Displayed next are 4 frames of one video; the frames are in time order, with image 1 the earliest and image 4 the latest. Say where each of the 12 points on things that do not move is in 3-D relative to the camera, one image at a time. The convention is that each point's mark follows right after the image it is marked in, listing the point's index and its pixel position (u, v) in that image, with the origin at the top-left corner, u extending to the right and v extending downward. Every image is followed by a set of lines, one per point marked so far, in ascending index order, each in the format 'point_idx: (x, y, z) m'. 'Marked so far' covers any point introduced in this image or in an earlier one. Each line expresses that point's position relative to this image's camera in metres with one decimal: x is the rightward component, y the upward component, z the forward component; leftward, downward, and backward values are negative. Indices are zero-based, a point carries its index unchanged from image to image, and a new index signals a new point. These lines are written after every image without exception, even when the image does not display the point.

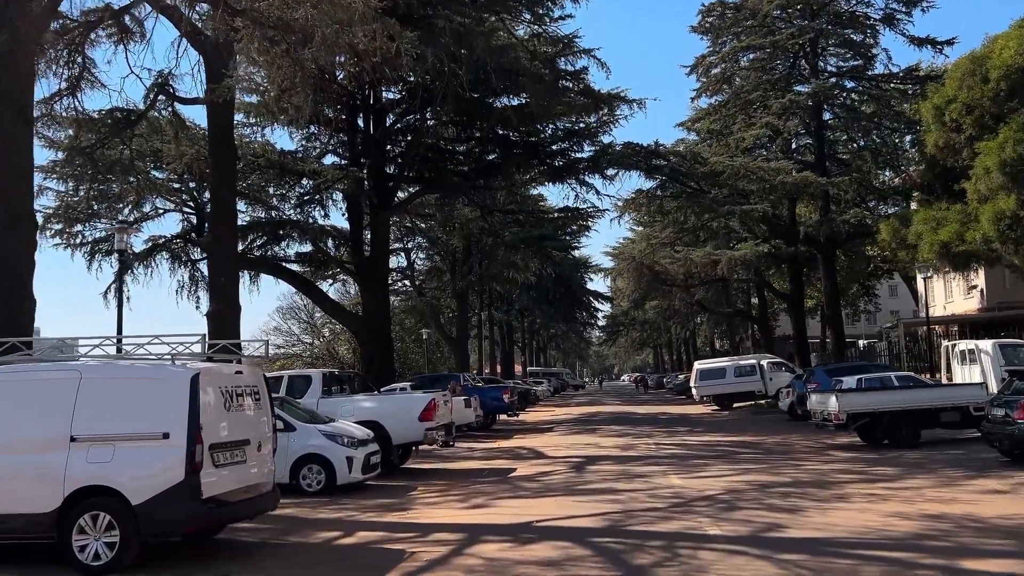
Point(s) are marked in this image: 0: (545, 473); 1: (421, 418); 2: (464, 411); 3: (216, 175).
0: (+0.5, -2.6, +12.0) m
1: (-1.3, -1.9, +12.3) m
2: (-1.1, -2.8, +19.6) m
3: (-6.1, +2.3, +17.6) m
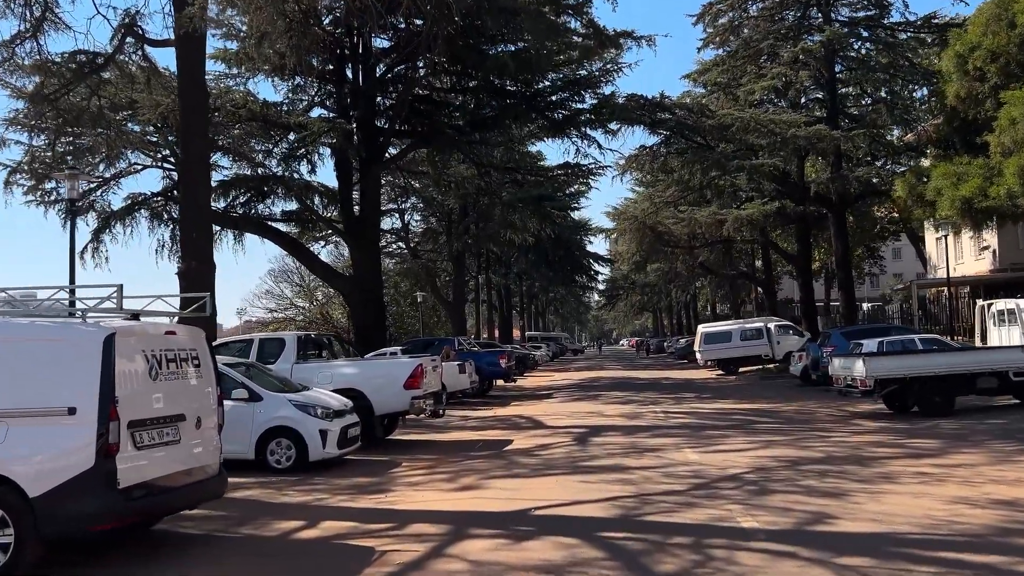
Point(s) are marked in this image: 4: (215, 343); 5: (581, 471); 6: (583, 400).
0: (+0.4, -2.0, +10.8) m
1: (-1.4, -1.3, +11.1) m
2: (-1.2, -1.9, +18.4) m
3: (-6.1, +3.1, +16.2) m
4: (-4.2, -0.7, +11.9) m
5: (+0.7, -1.9, +8.7) m
6: (+1.6, -2.5, +19.1) m
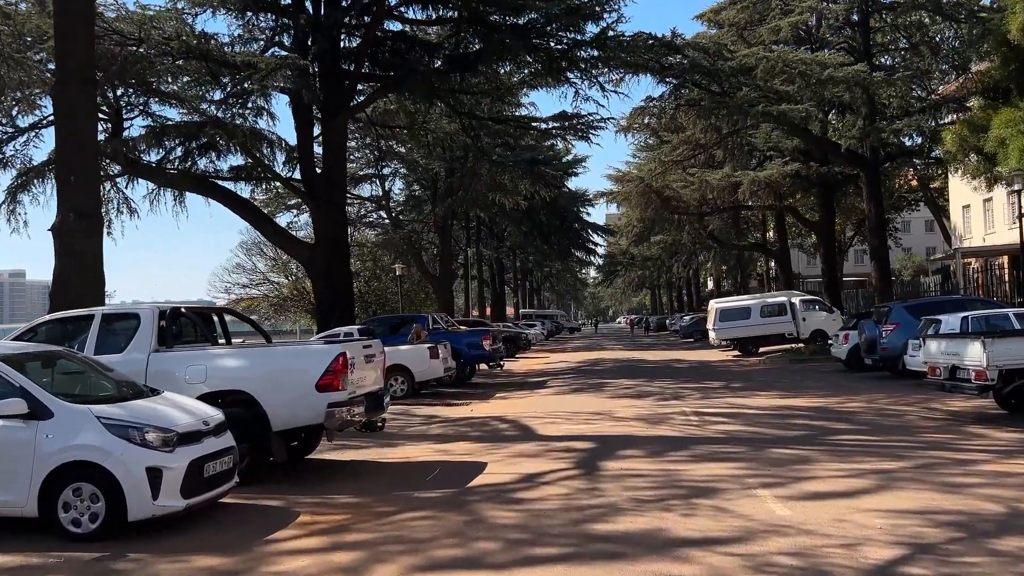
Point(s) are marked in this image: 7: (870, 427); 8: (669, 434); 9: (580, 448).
0: (+0.2, -1.6, +7.0) m
1: (-1.6, -0.8, +7.2) m
2: (-1.5, -1.3, +14.5) m
3: (-6.4, +3.7, +12.2) m
4: (-4.4, -0.3, +8.0) m
5: (+0.5, -1.5, +4.9) m
6: (+1.3, -1.9, +15.3) m
7: (+4.1, -1.5, +9.6) m
8: (+1.7, -1.6, +9.4) m
9: (+0.7, -1.6, +8.5) m
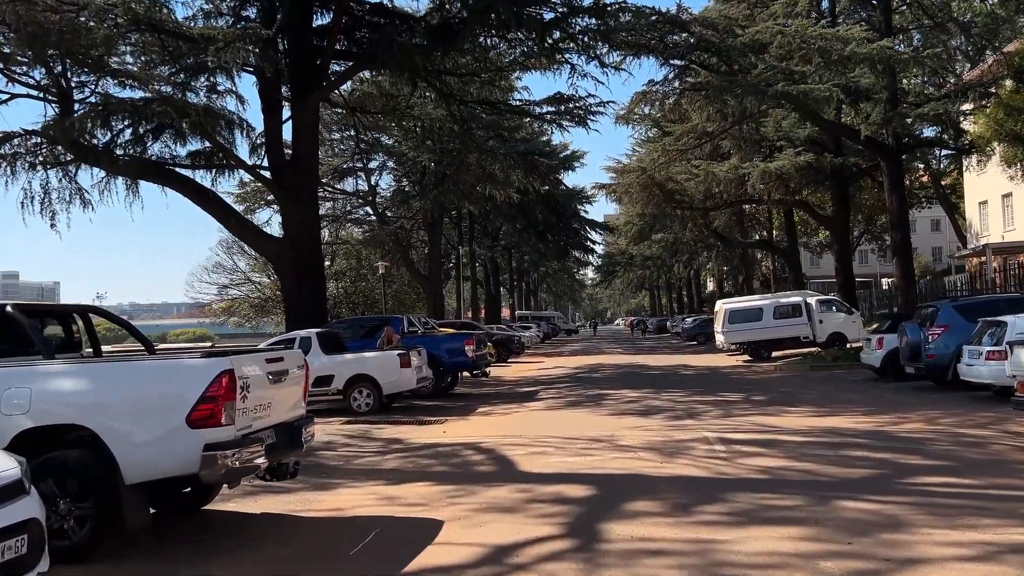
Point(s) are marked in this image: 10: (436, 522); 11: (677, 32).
0: (-0.1, -1.5, +4.7) m
1: (-1.9, -0.8, +5.0) m
2: (-1.7, -1.2, +12.3) m
3: (-6.7, +3.7, +9.9) m
4: (-4.7, -0.2, +5.8) m
5: (+0.2, -1.4, +2.6) m
6: (+1.0, -1.8, +13.0) m
7: (+3.8, -1.5, +7.4) m
8: (+1.5, -1.5, +7.1) m
9: (+0.5, -1.5, +6.2) m
10: (-0.5, -1.6, +5.9) m
11: (+3.9, +6.1, +19.0) m
